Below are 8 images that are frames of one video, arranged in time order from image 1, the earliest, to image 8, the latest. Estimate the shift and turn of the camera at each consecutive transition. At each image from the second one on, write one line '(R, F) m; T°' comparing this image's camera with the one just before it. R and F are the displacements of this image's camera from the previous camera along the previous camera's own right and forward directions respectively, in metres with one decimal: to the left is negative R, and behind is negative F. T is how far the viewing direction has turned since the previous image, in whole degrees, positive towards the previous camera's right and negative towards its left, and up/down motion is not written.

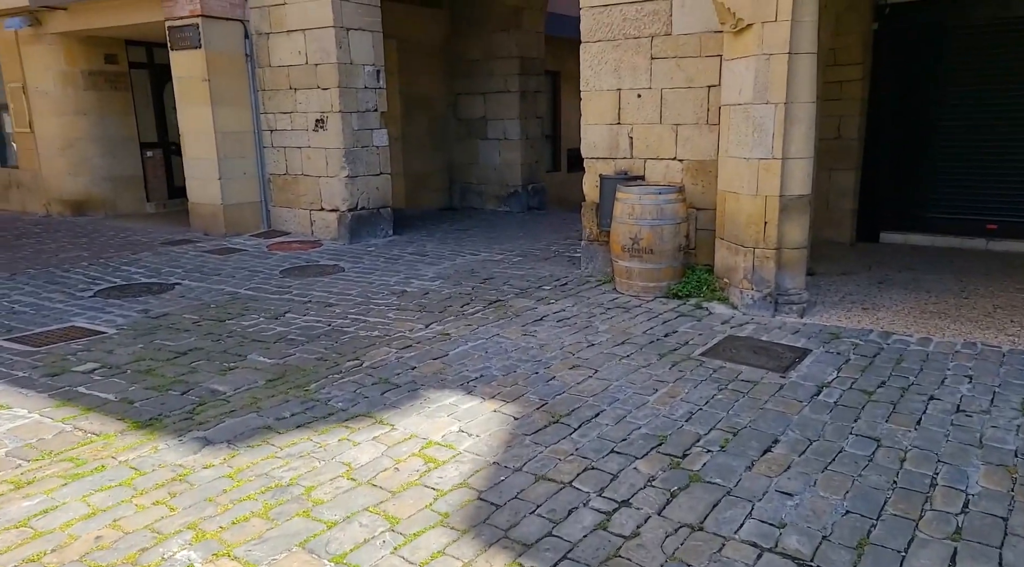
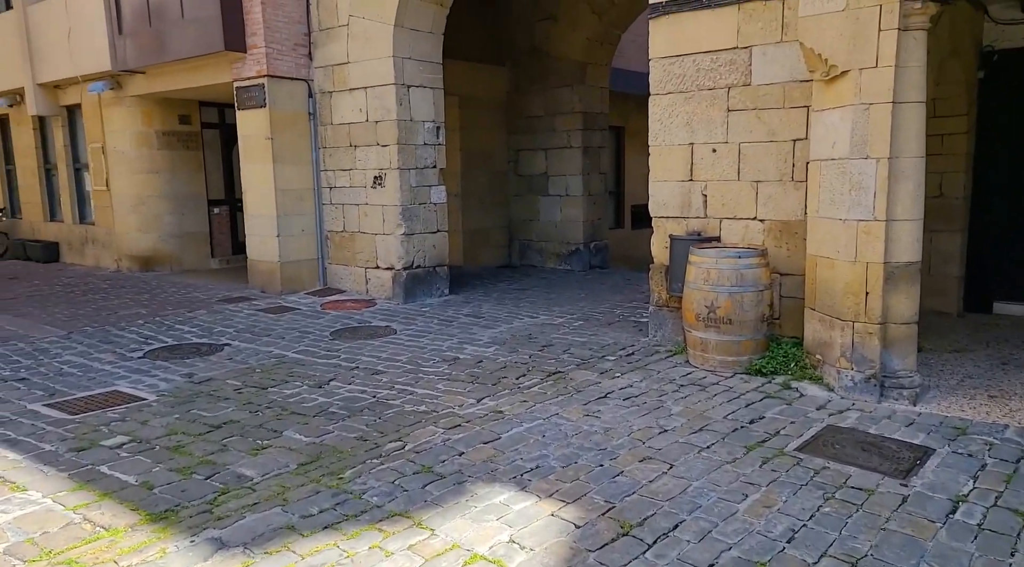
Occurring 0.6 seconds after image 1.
(0.0, +0.4) m; -4°
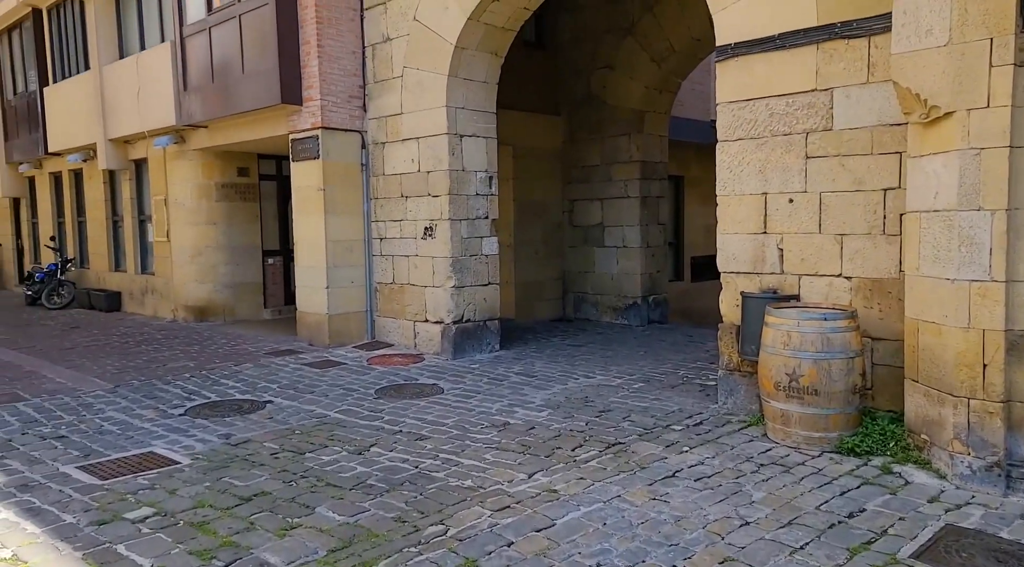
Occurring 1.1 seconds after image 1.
(0.0, +0.4) m; -4°
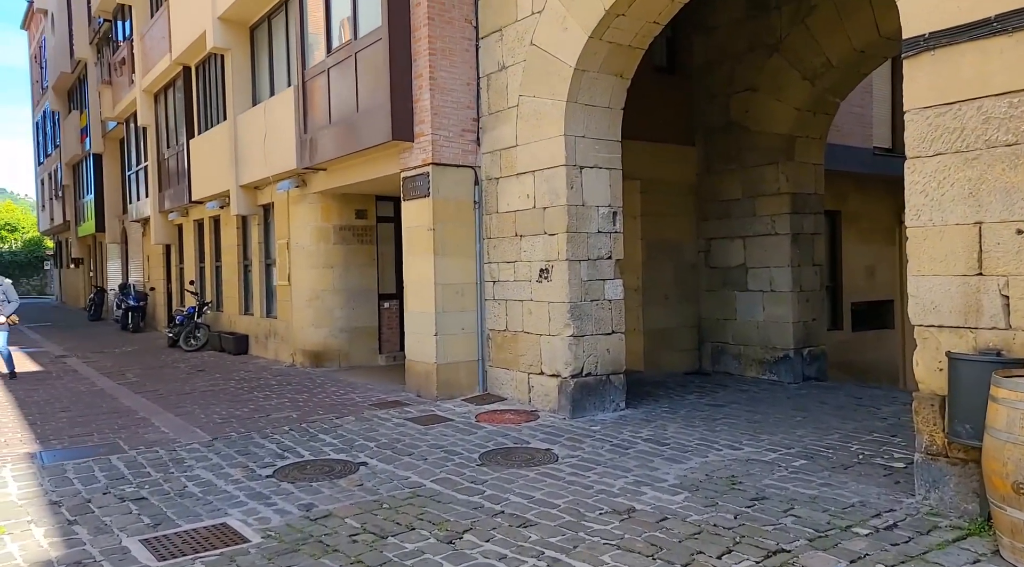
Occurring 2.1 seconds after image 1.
(0.0, +0.9) m; -9°
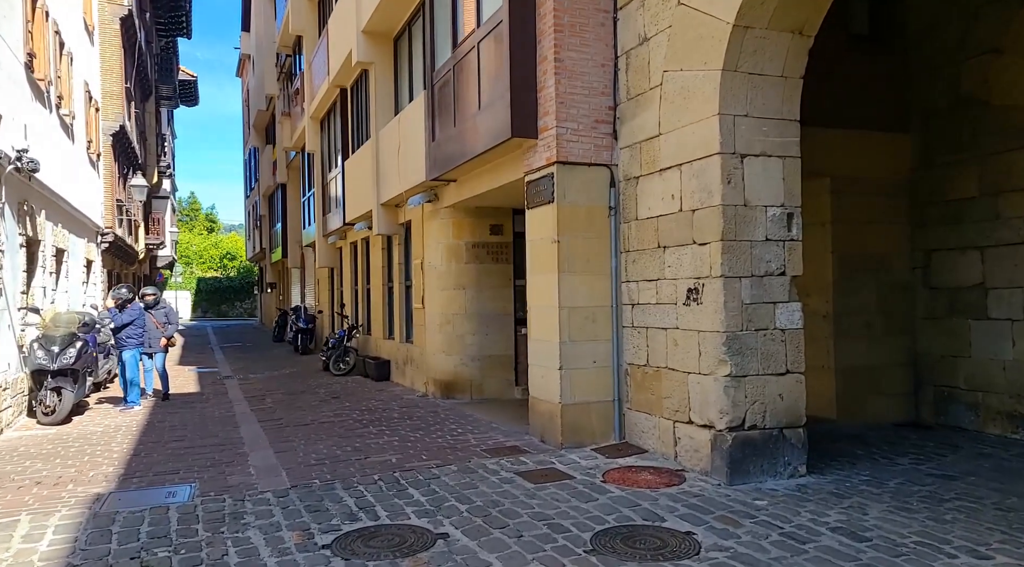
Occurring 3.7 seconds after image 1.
(+0.3, +1.6) m; -13°
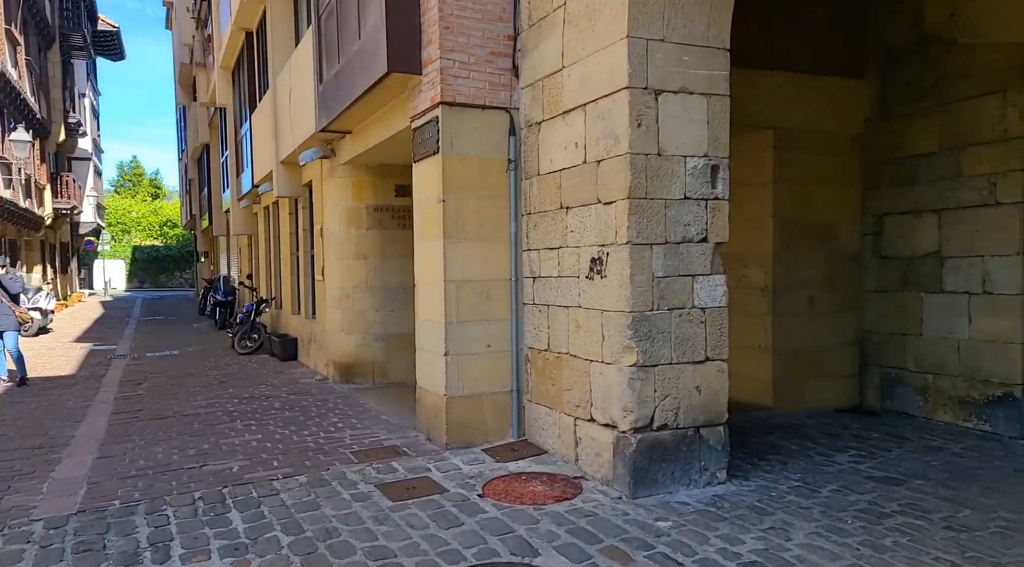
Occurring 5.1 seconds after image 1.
(+0.6, +1.2) m; +3°
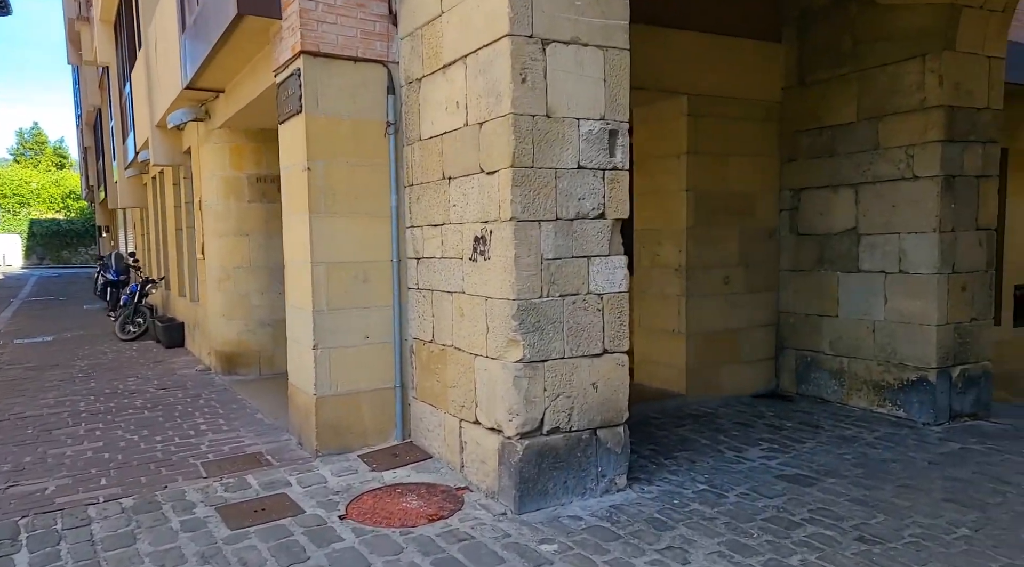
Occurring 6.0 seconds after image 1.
(+0.3, +0.7) m; +5°
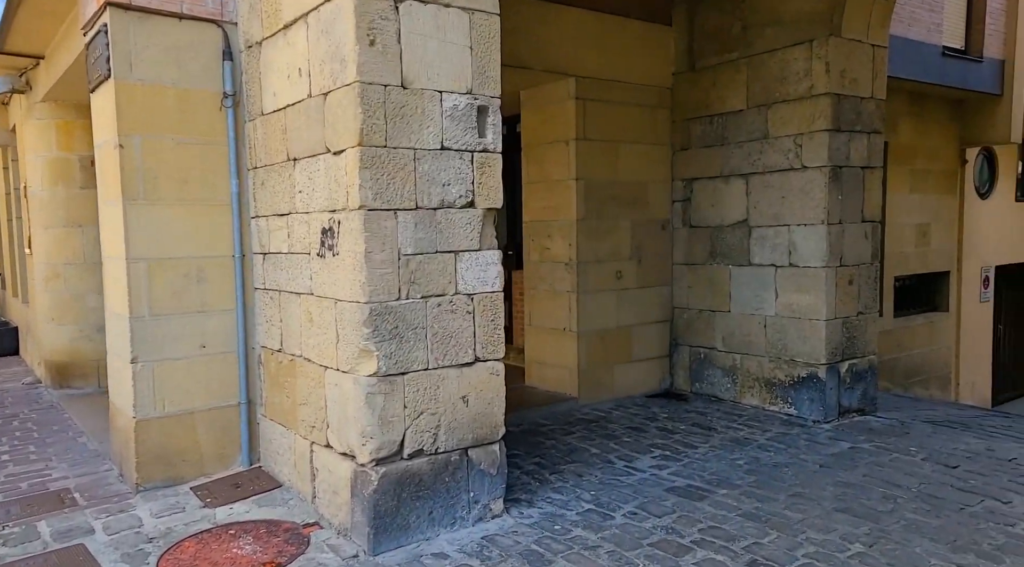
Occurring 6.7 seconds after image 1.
(+0.2, +0.6) m; +7°
